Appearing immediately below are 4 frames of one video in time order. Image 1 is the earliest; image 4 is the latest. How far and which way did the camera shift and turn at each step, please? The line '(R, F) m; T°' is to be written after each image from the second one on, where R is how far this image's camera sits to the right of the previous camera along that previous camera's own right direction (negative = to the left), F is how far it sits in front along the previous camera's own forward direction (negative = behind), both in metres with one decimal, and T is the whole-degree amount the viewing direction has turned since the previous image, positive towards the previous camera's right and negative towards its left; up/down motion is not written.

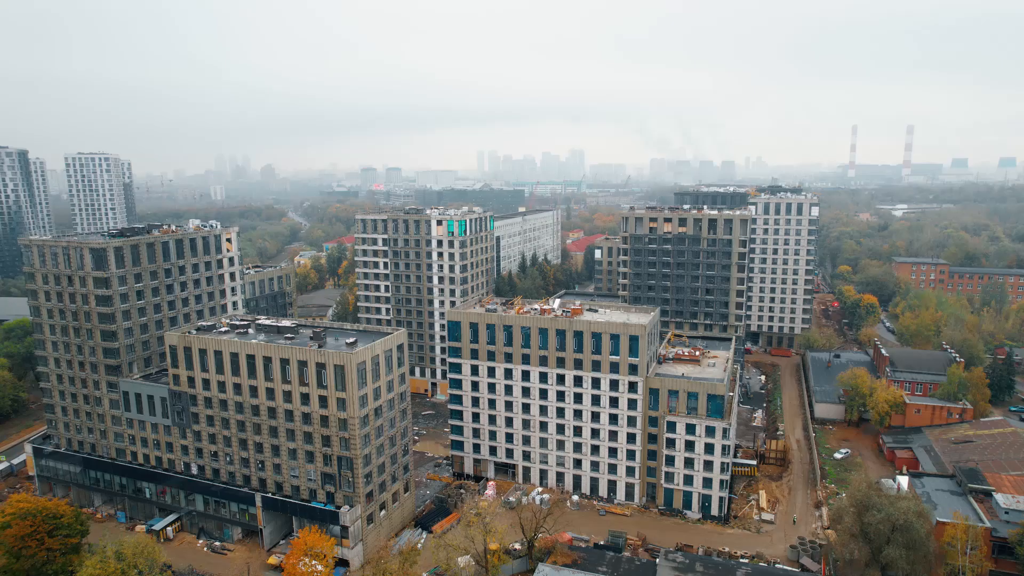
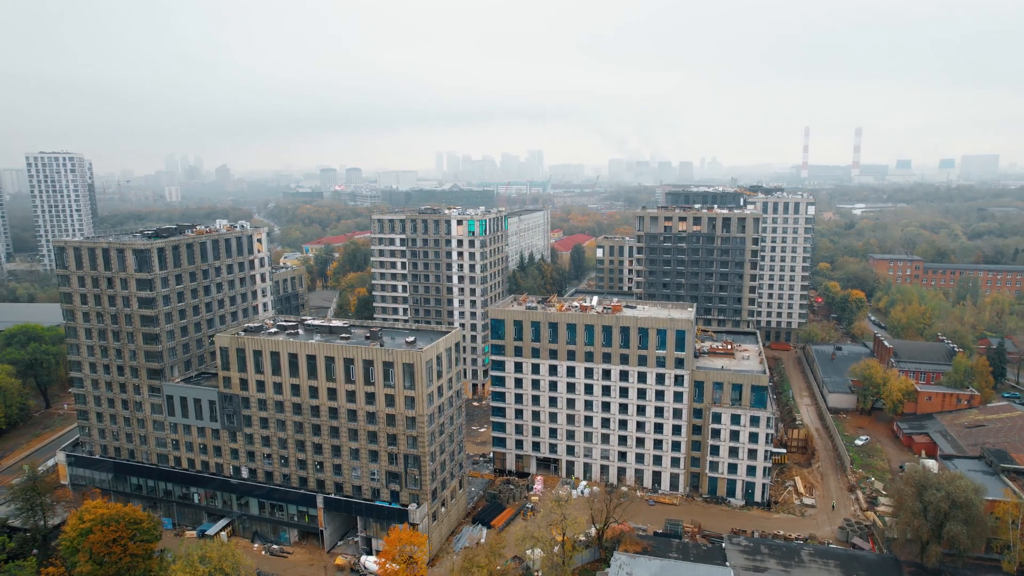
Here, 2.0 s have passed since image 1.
(-7.8, -0.7) m; +3°
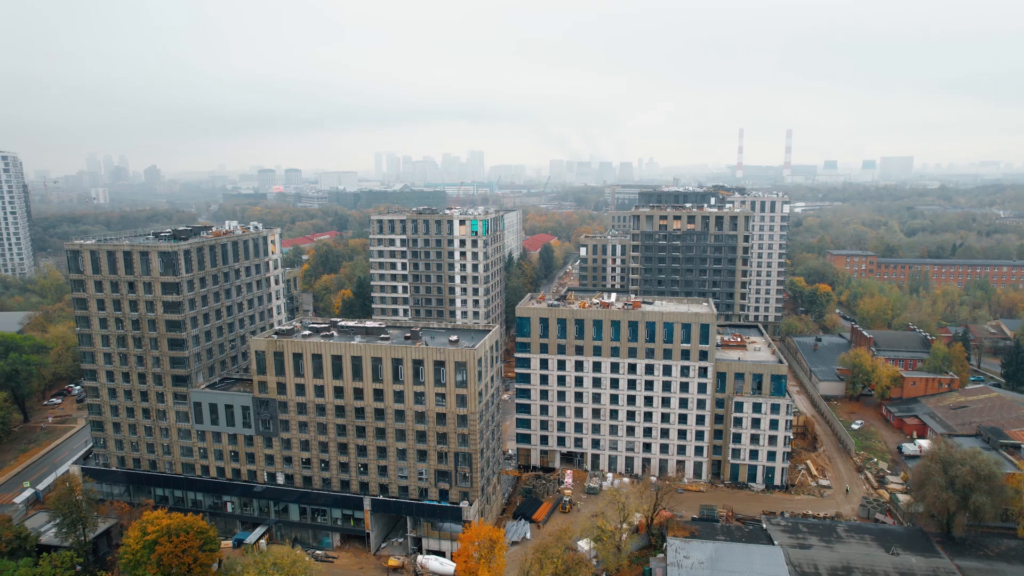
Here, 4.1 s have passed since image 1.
(-7.8, -0.5) m; +5°
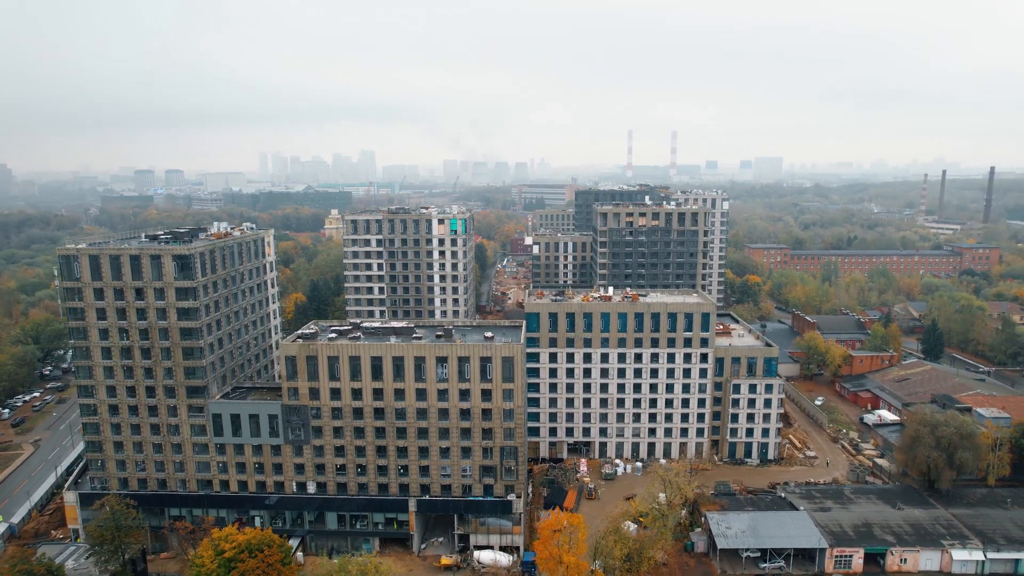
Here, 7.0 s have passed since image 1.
(-10.7, -0.2) m; +9°
